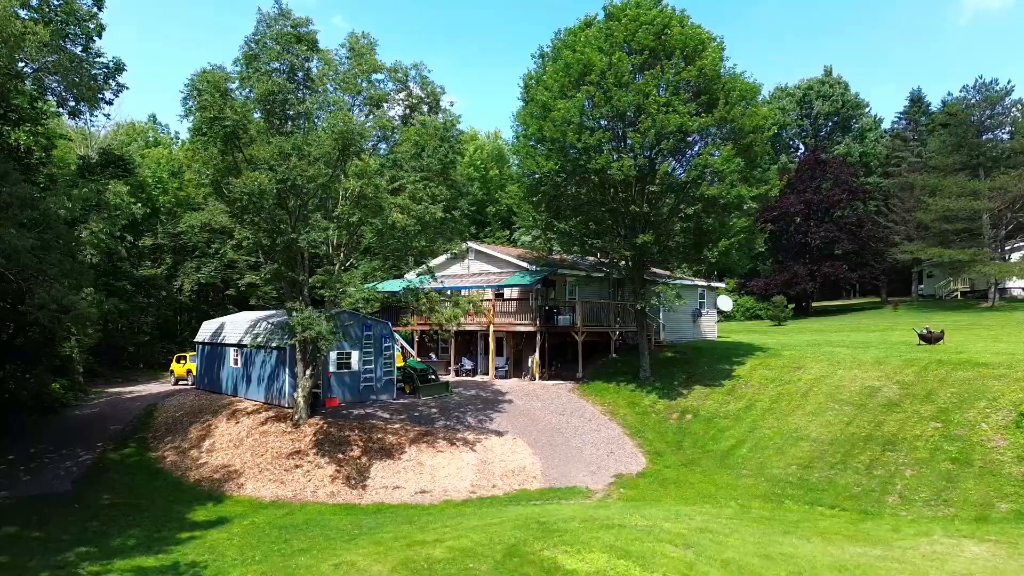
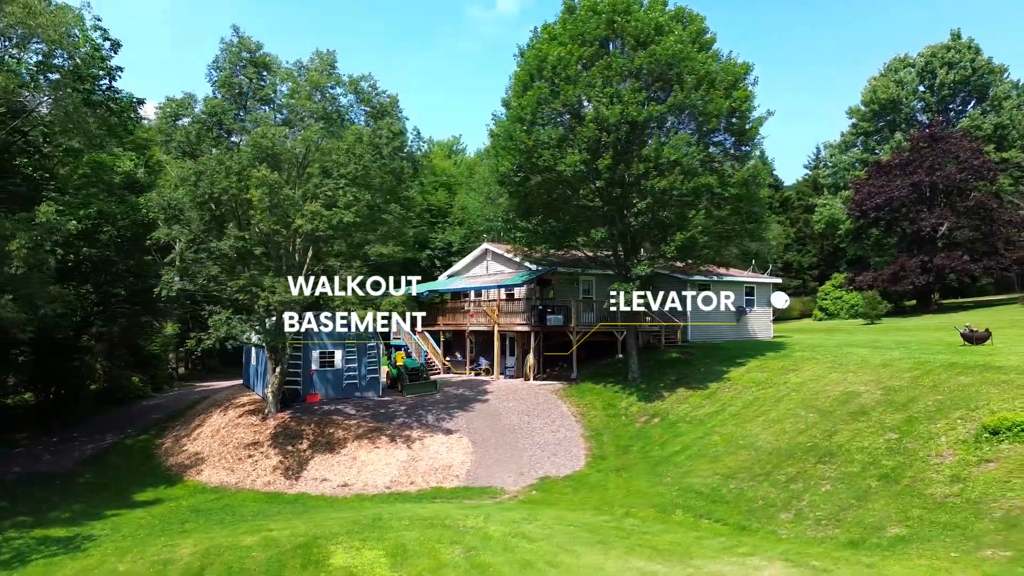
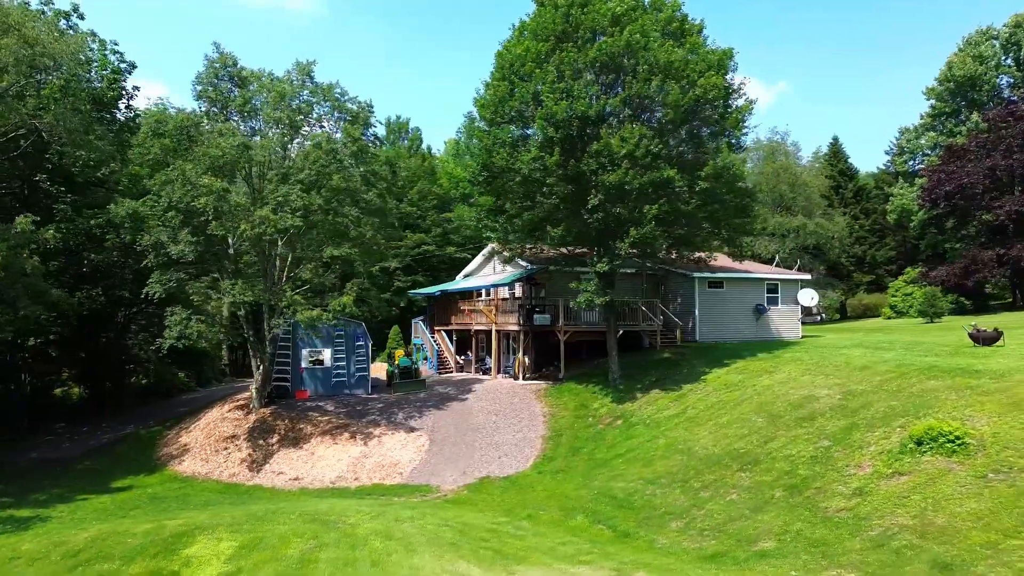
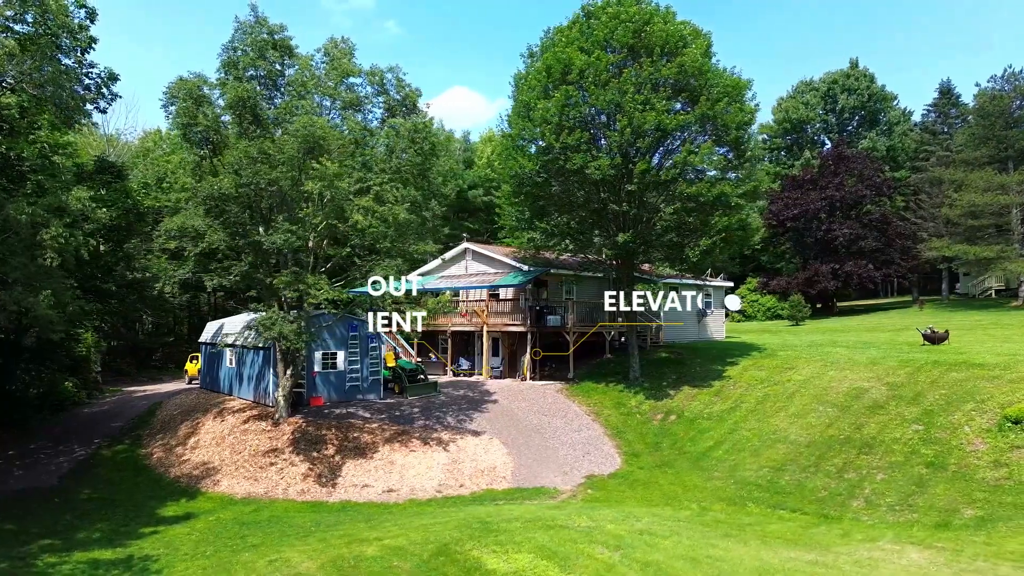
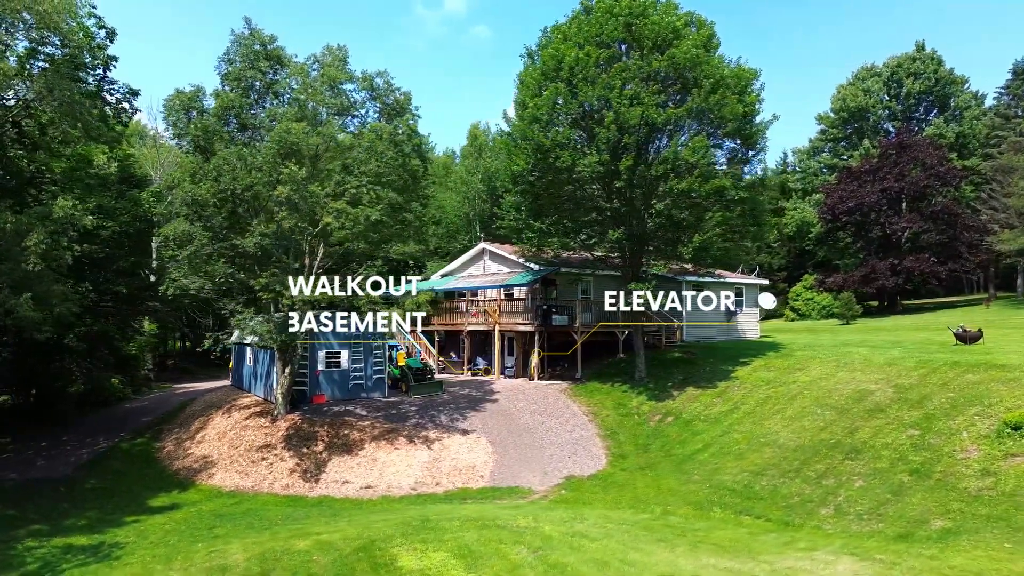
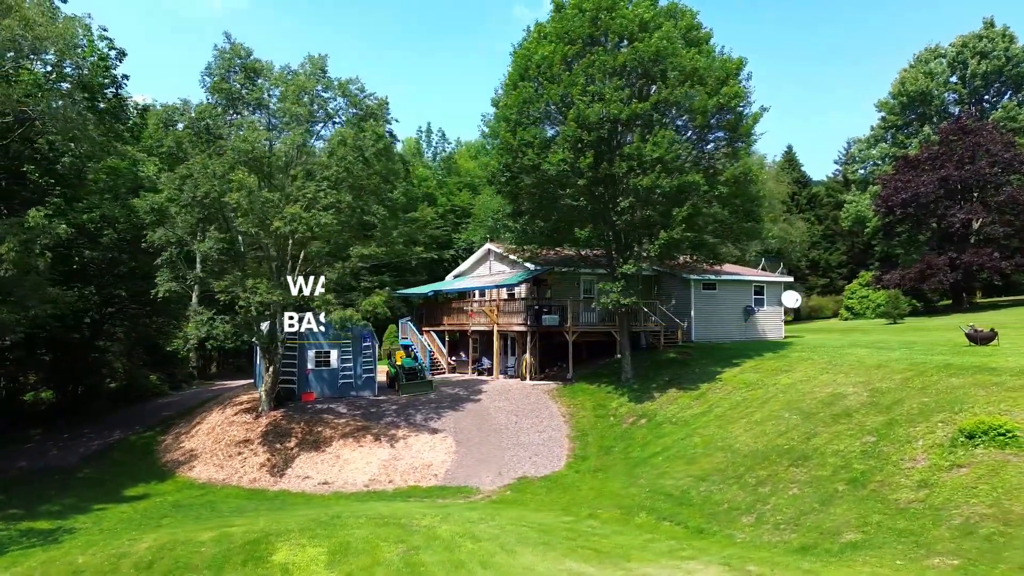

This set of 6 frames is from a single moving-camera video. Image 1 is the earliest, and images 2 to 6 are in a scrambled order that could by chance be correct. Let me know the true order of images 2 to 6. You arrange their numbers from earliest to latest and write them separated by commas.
4, 5, 2, 6, 3
